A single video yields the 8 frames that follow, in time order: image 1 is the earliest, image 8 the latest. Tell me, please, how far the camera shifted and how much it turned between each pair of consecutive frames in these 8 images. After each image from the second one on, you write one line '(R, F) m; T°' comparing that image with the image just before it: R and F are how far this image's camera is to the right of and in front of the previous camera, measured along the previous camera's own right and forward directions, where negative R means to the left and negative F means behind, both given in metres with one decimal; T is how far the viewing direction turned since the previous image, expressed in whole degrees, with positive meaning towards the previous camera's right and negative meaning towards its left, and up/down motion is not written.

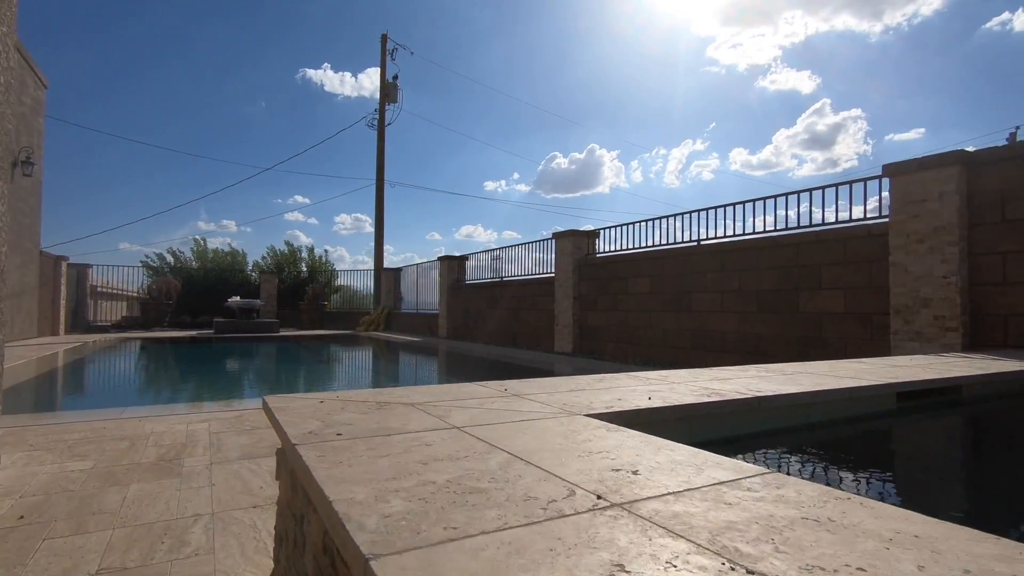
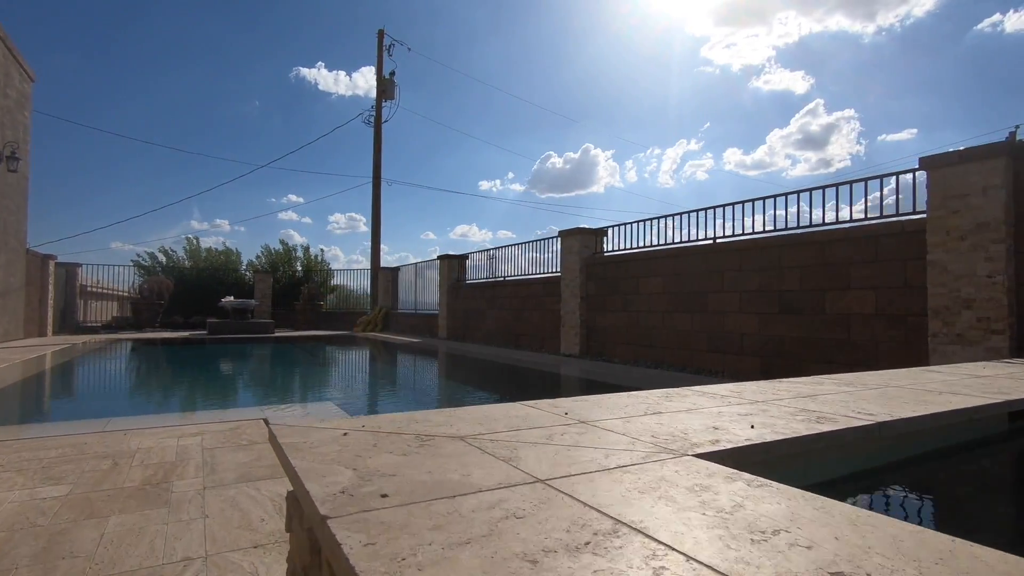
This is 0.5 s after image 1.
(-0.2, +0.3) m; +1°
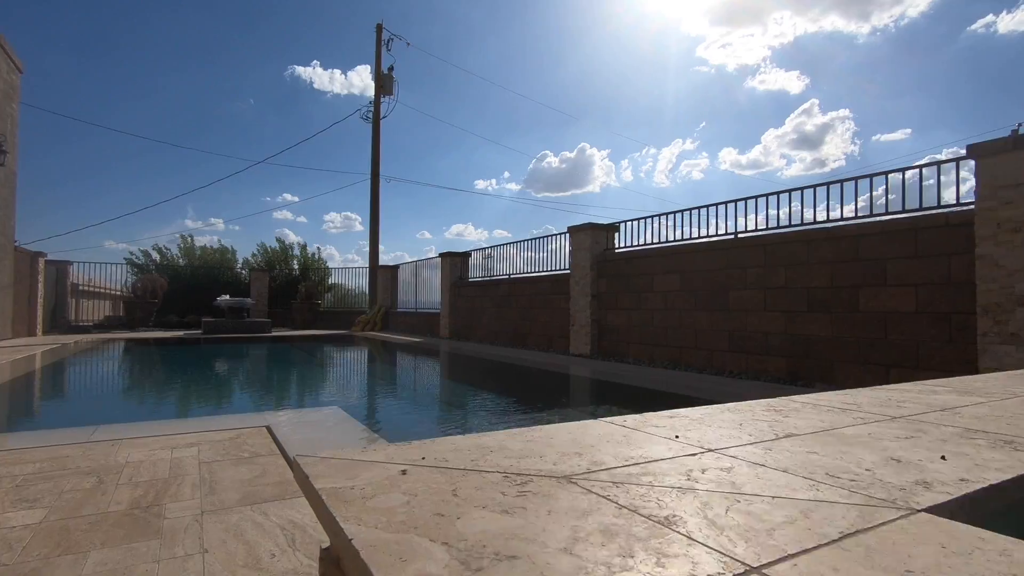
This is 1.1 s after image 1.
(-0.2, +0.3) m; 0°
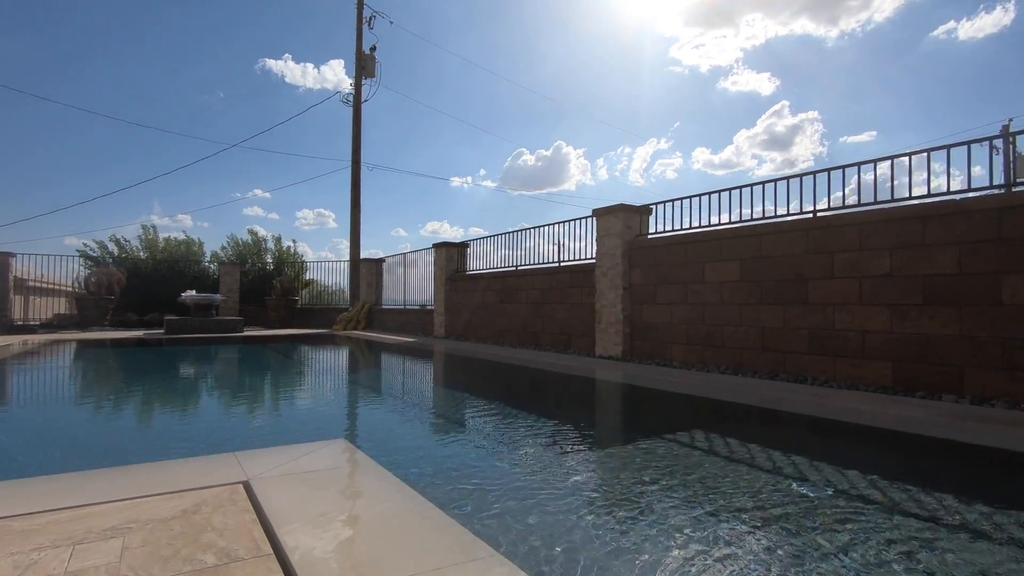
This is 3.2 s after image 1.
(-0.5, +1.2) m; +3°
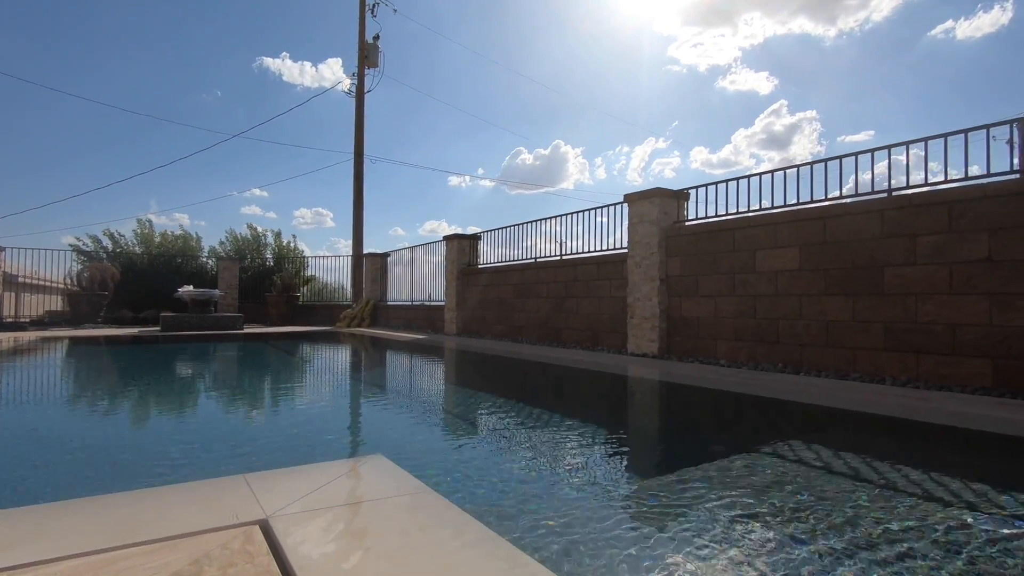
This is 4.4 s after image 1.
(-0.3, +0.6) m; 0°
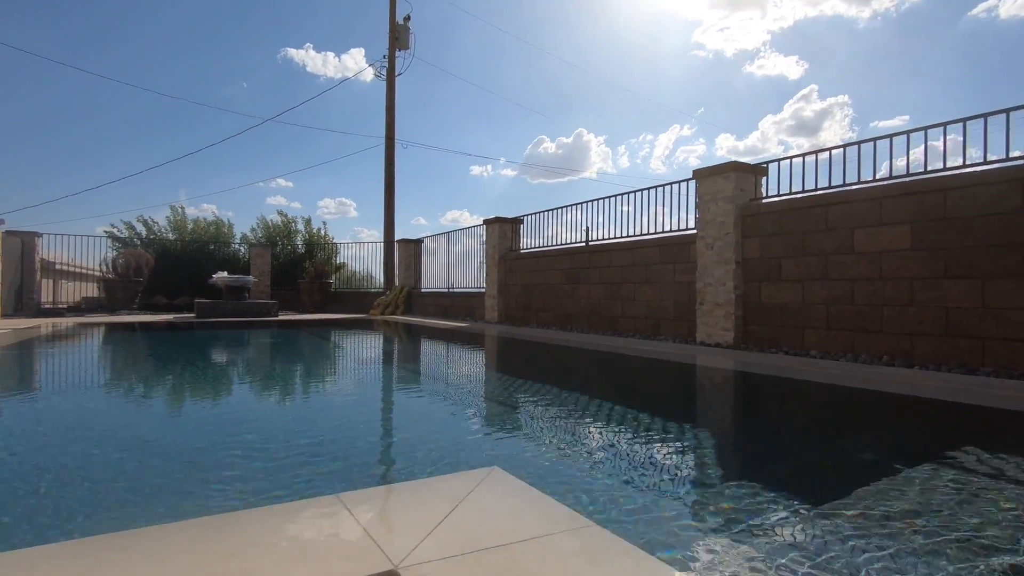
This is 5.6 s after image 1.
(-0.4, +0.5) m; -2°
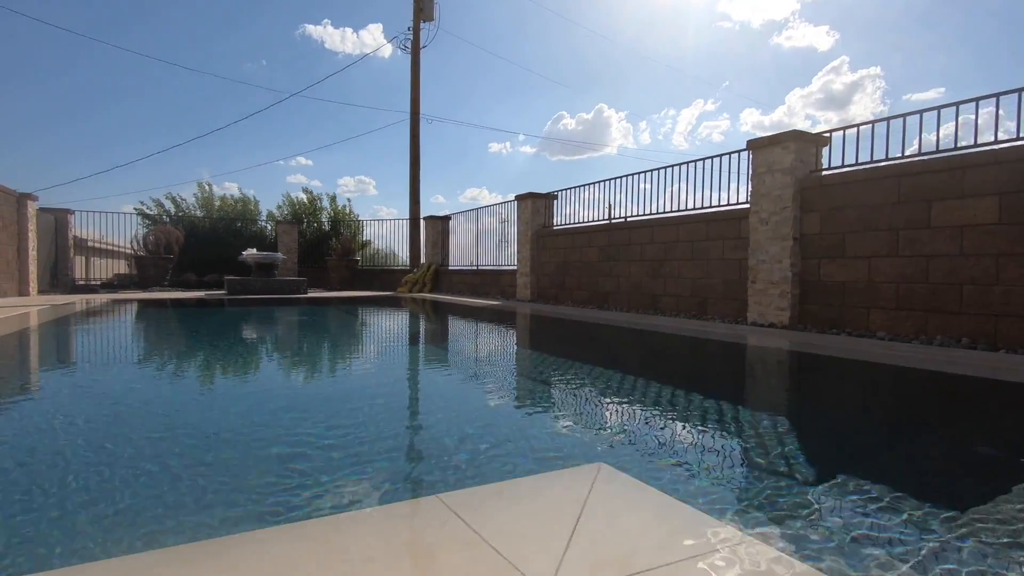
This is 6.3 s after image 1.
(-0.3, +0.2) m; -2°
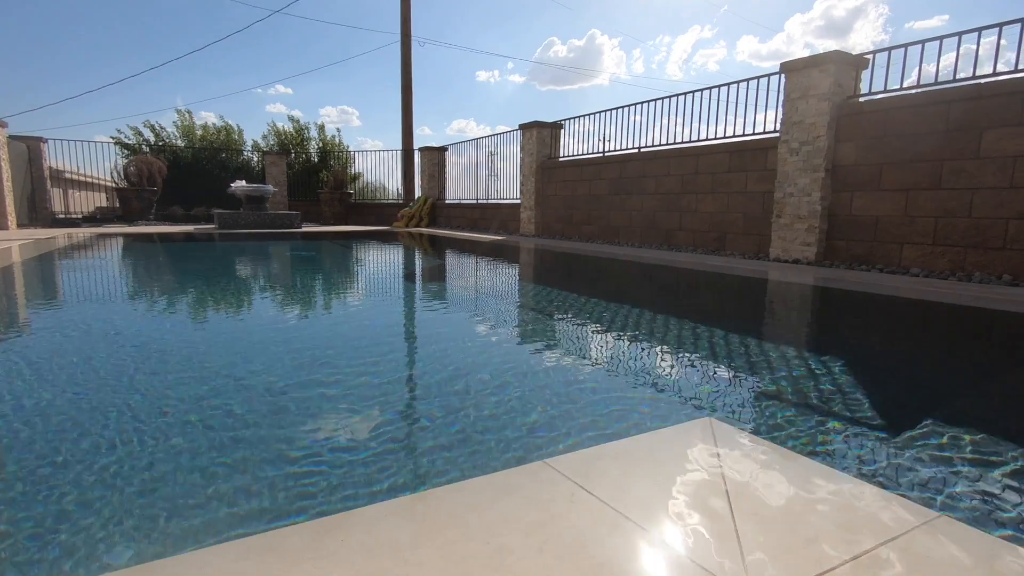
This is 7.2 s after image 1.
(-0.3, +0.2) m; +1°
